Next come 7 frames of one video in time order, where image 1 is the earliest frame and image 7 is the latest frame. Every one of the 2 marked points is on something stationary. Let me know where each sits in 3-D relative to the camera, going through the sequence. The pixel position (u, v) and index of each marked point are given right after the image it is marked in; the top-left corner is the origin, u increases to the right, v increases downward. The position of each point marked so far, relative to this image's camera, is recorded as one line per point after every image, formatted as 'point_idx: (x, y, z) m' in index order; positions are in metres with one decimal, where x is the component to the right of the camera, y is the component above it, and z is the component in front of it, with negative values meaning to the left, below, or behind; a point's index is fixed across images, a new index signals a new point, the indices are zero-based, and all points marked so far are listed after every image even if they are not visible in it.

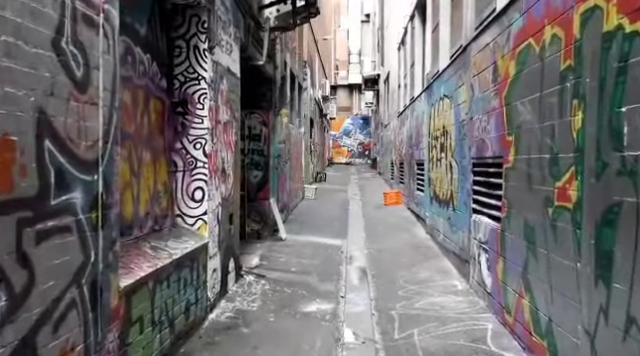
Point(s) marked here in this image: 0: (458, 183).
0: (+1.8, -0.1, +7.4) m
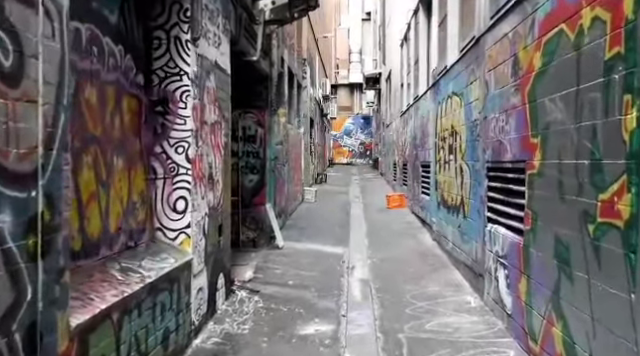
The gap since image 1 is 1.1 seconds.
0: (+1.8, -0.1, +6.8) m
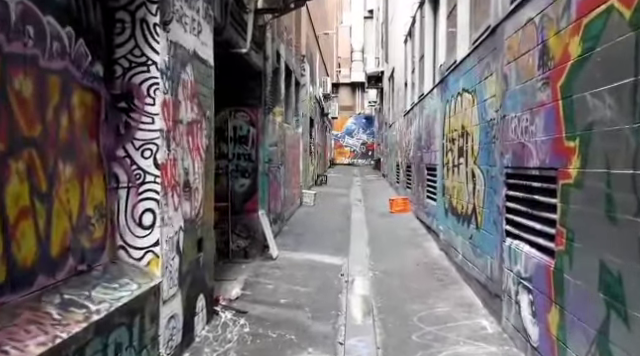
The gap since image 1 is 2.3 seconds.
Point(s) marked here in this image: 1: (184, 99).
0: (+1.8, -0.2, +6.1) m
1: (-1.1, +0.7, +4.7) m
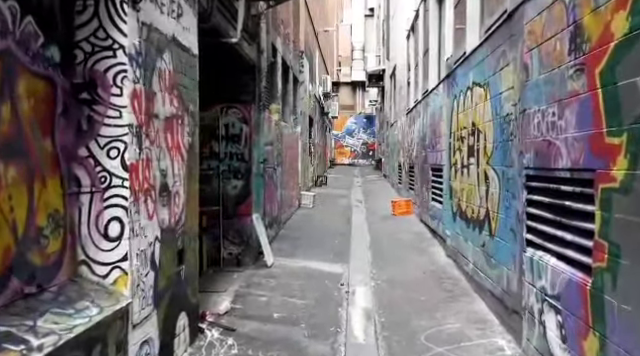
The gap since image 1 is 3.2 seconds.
0: (+1.7, -0.2, +5.5) m
1: (-1.2, +0.6, +4.1) m
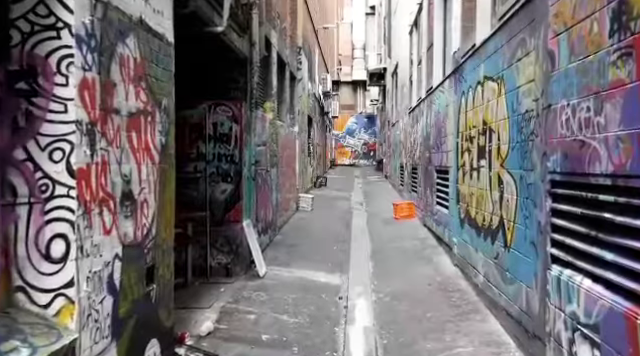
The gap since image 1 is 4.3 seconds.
0: (+1.7, -0.3, +4.8) m
1: (-1.2, +0.6, +3.5) m
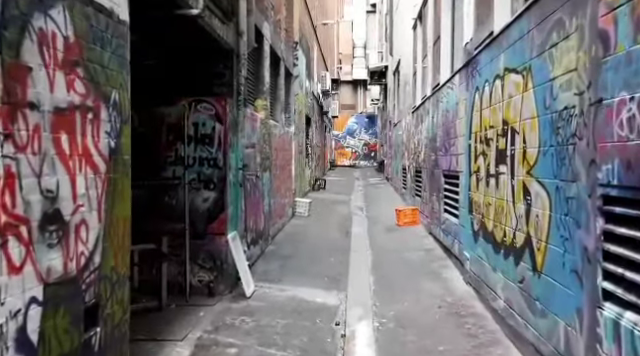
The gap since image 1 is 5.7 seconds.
0: (+1.6, -0.4, +4.0) m
1: (-1.3, +0.5, +2.6) m
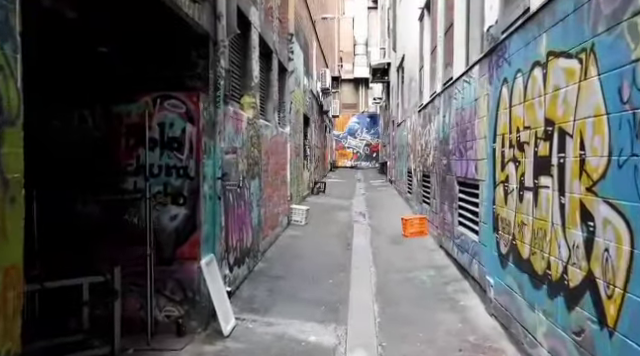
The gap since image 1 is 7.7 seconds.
0: (+1.6, -0.5, +2.8) m
1: (-1.3, +0.4, +1.4) m
